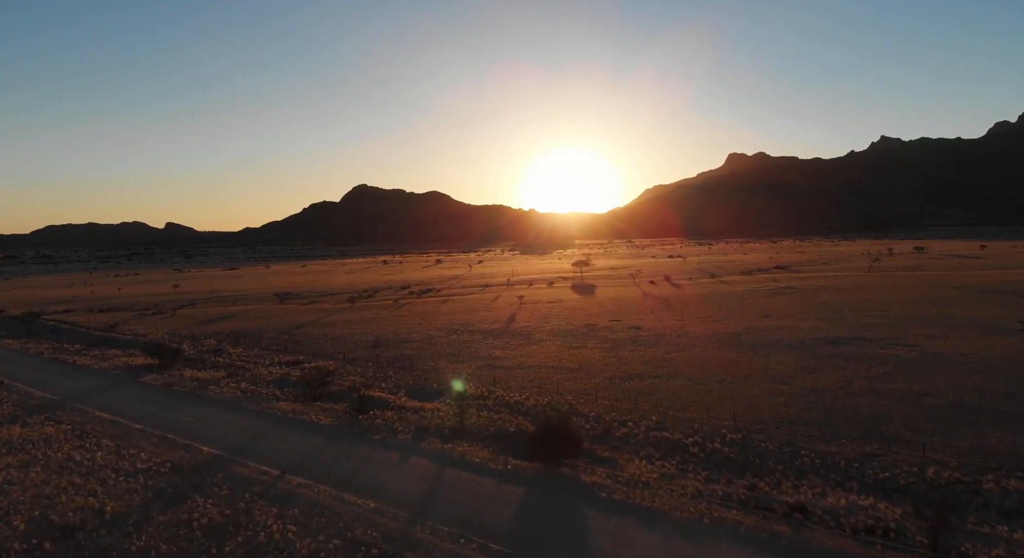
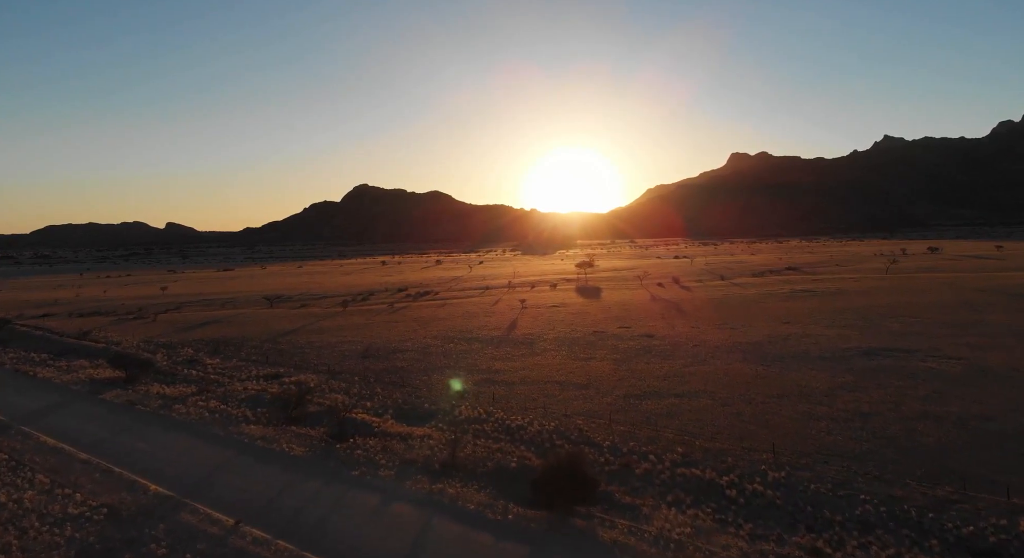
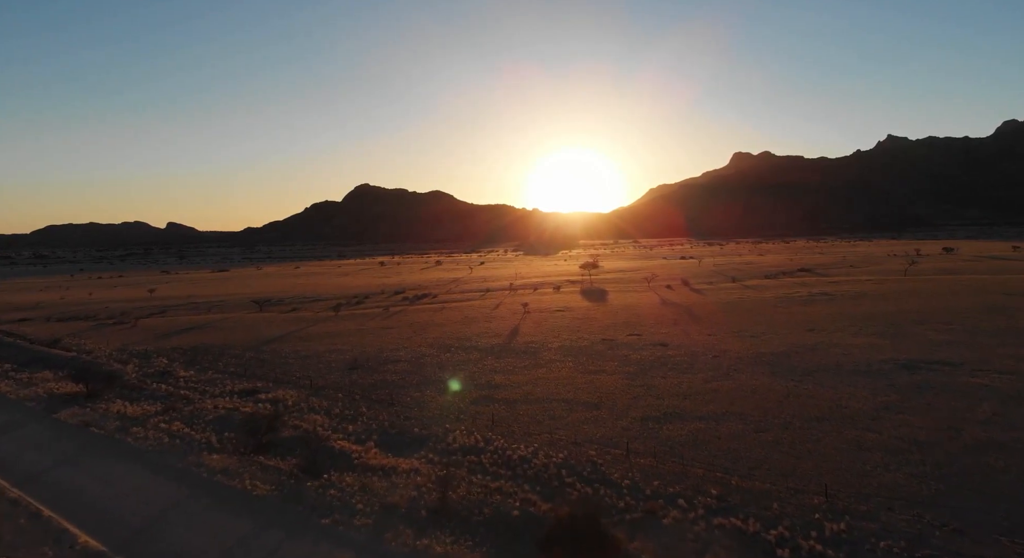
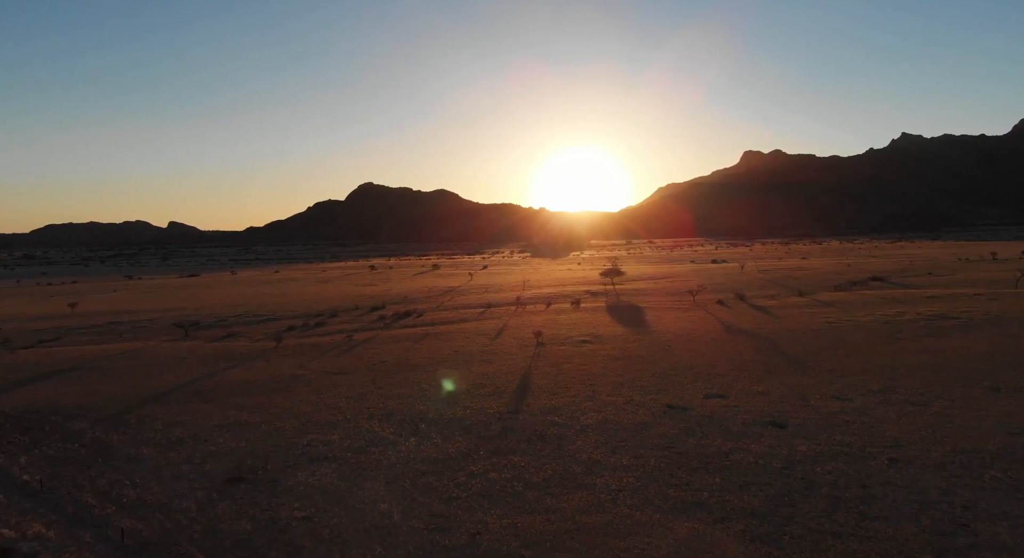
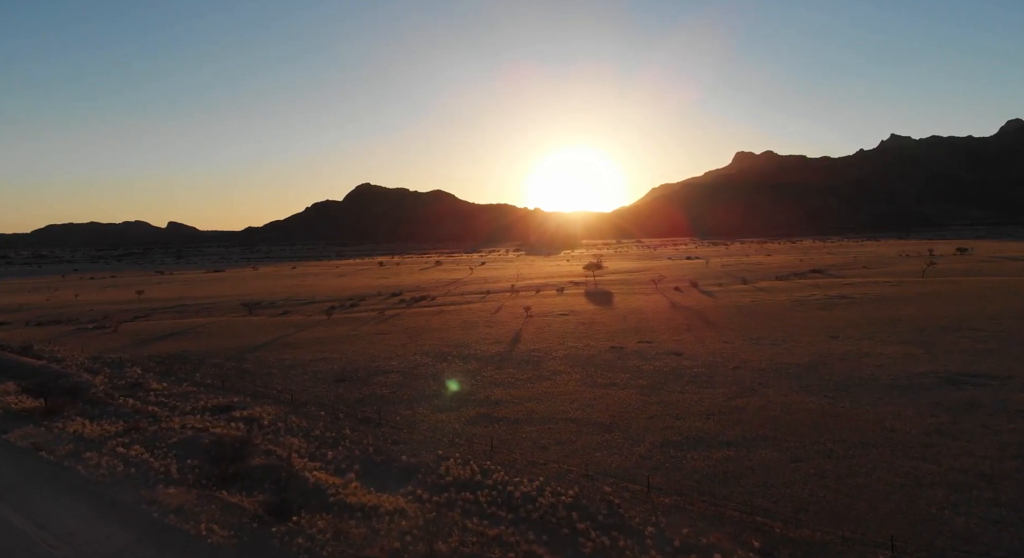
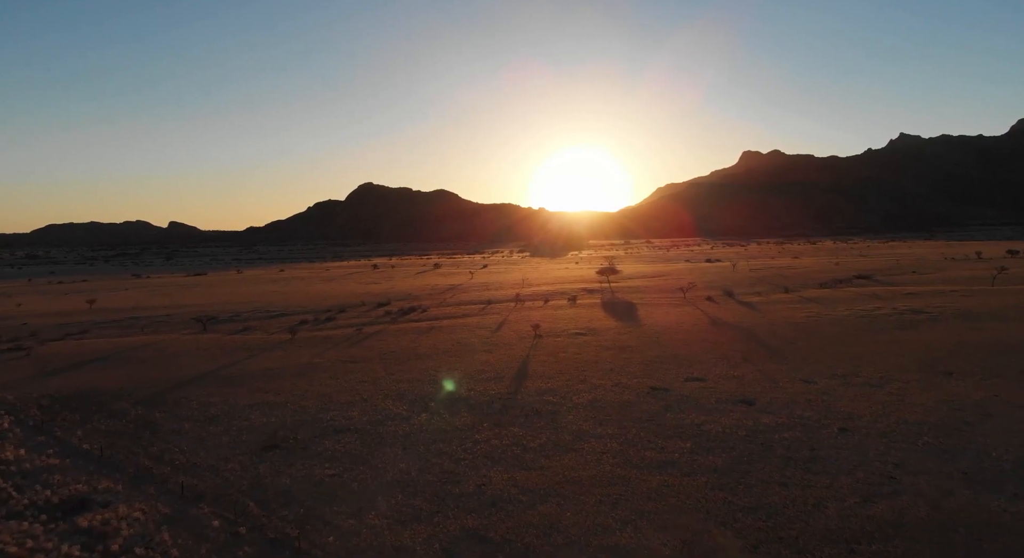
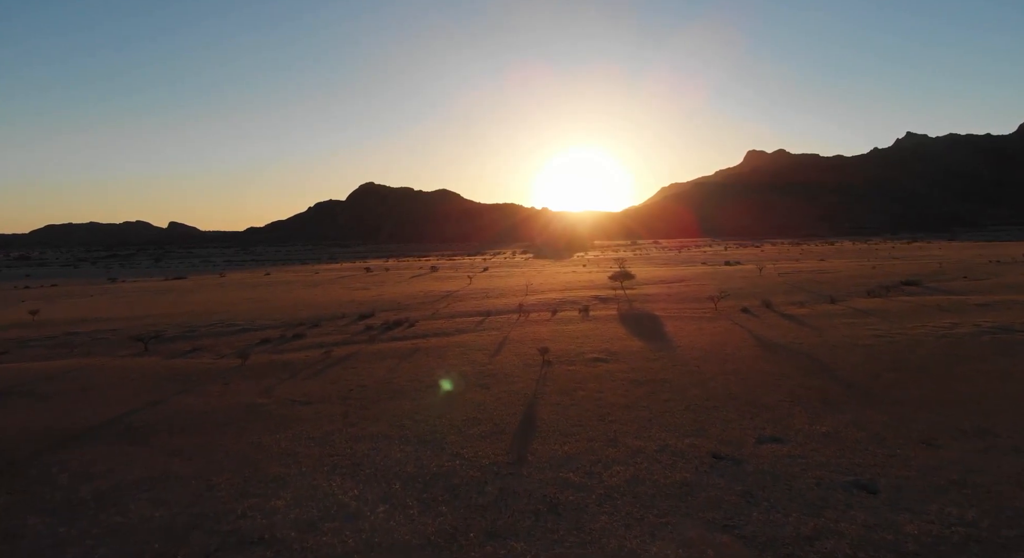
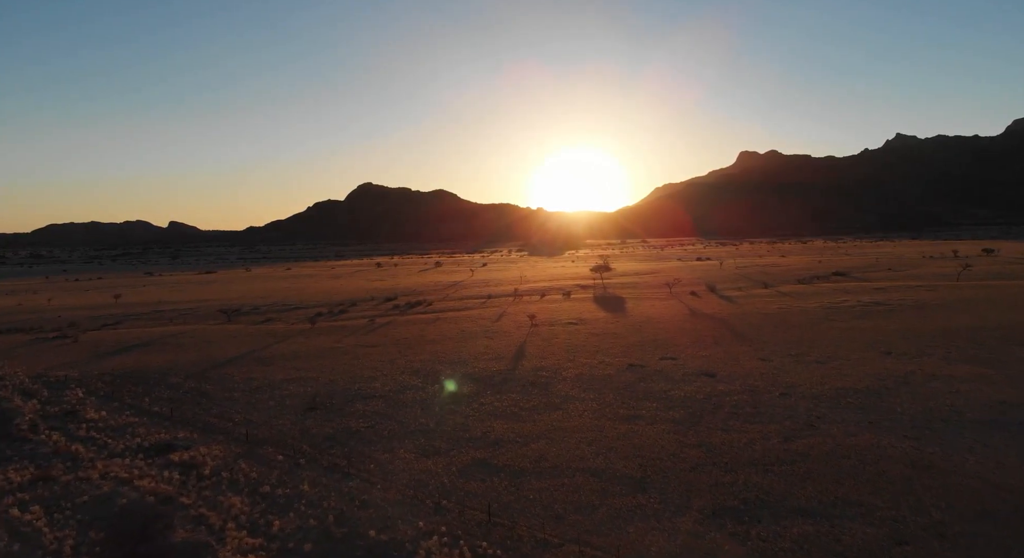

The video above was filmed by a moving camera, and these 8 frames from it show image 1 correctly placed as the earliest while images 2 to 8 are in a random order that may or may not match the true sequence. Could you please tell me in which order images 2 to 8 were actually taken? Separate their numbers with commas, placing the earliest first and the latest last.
2, 3, 5, 8, 6, 4, 7
